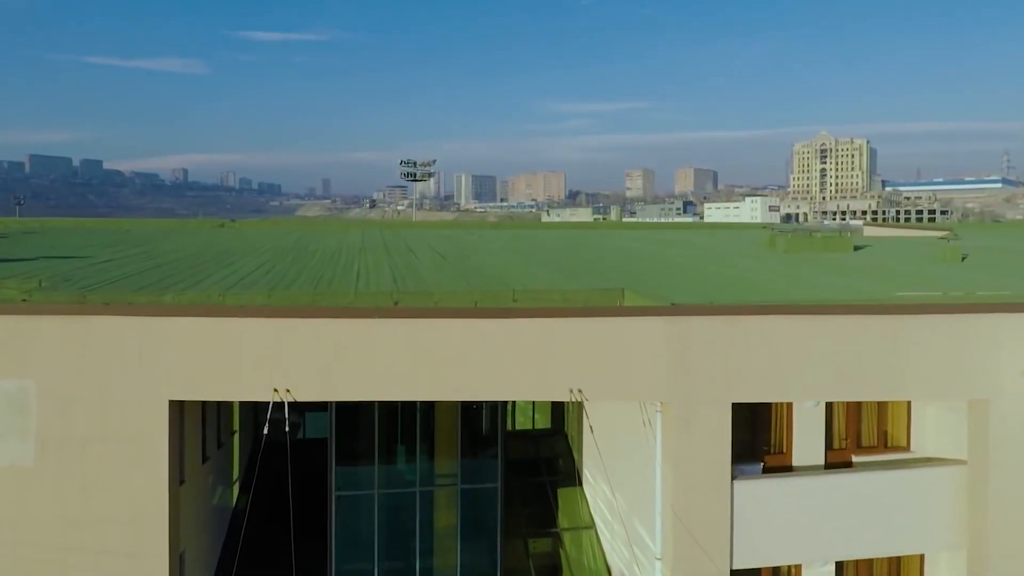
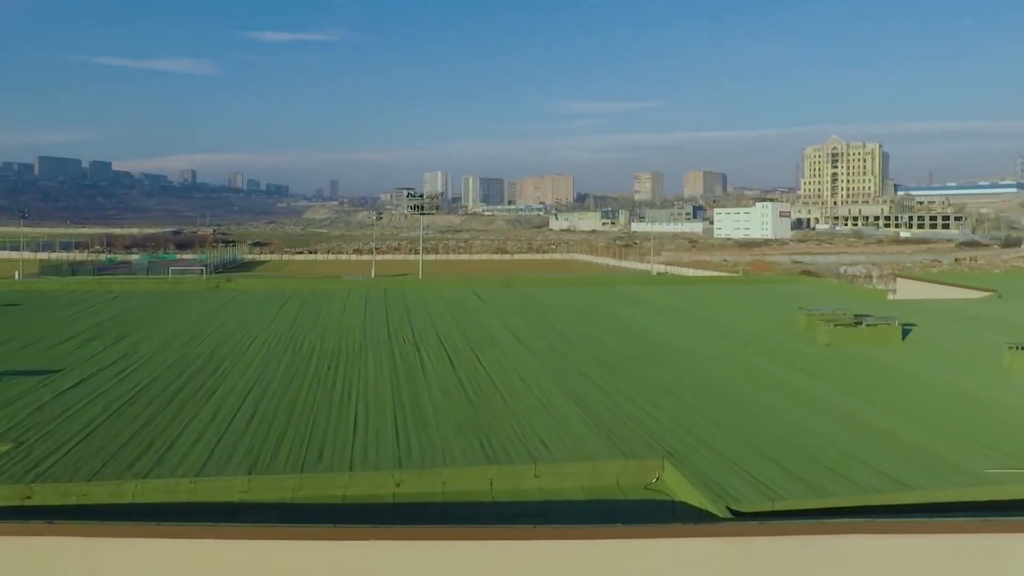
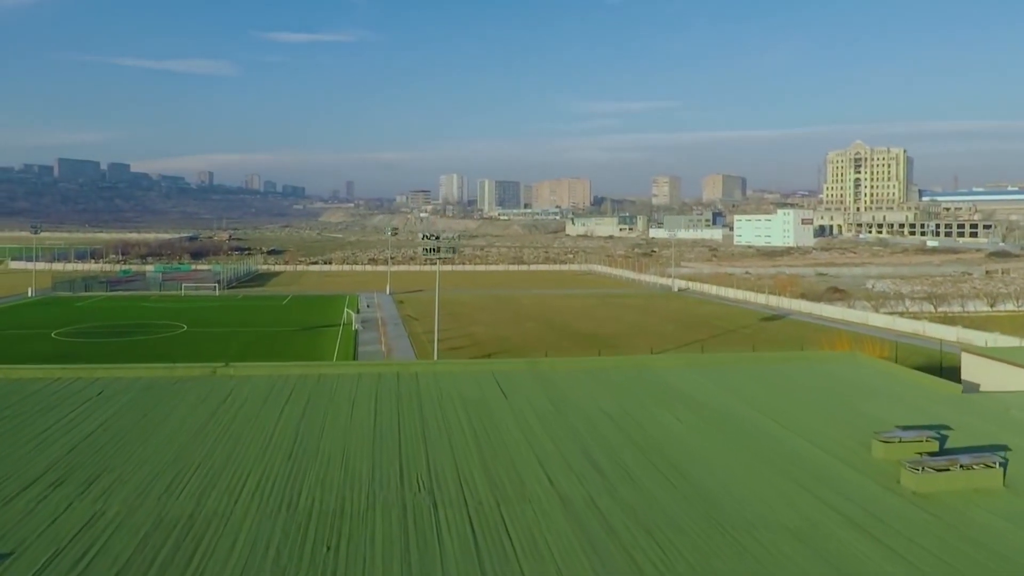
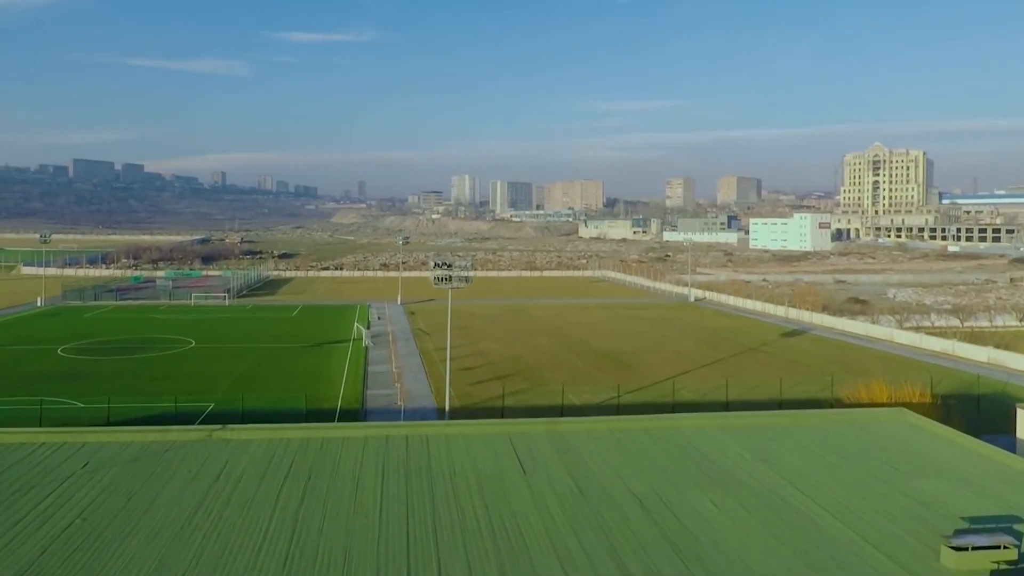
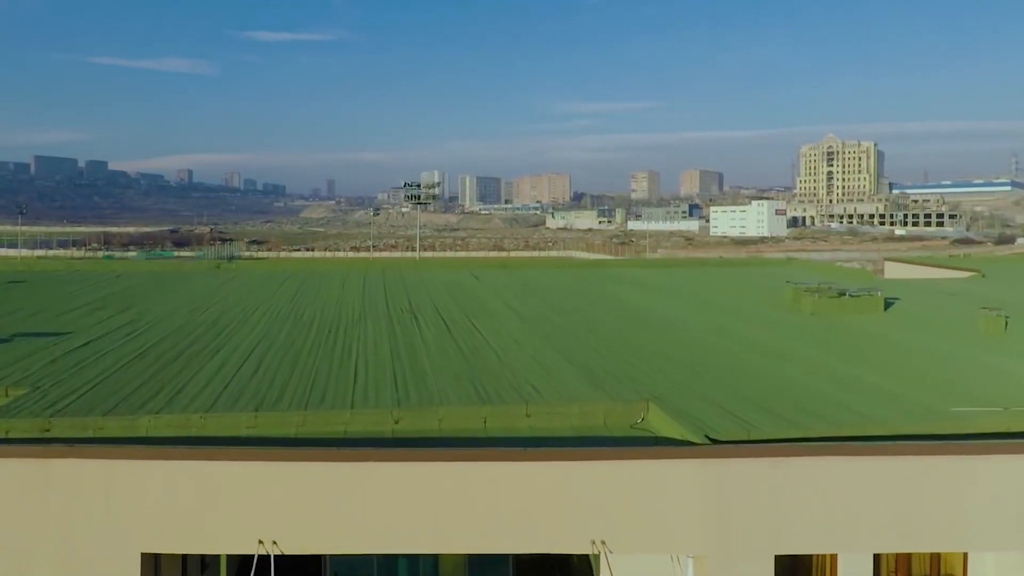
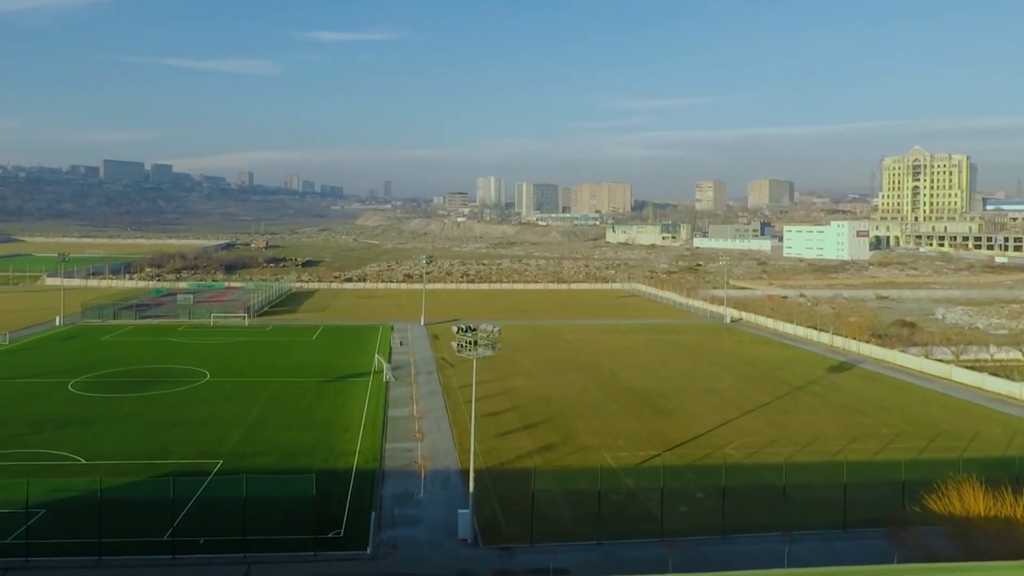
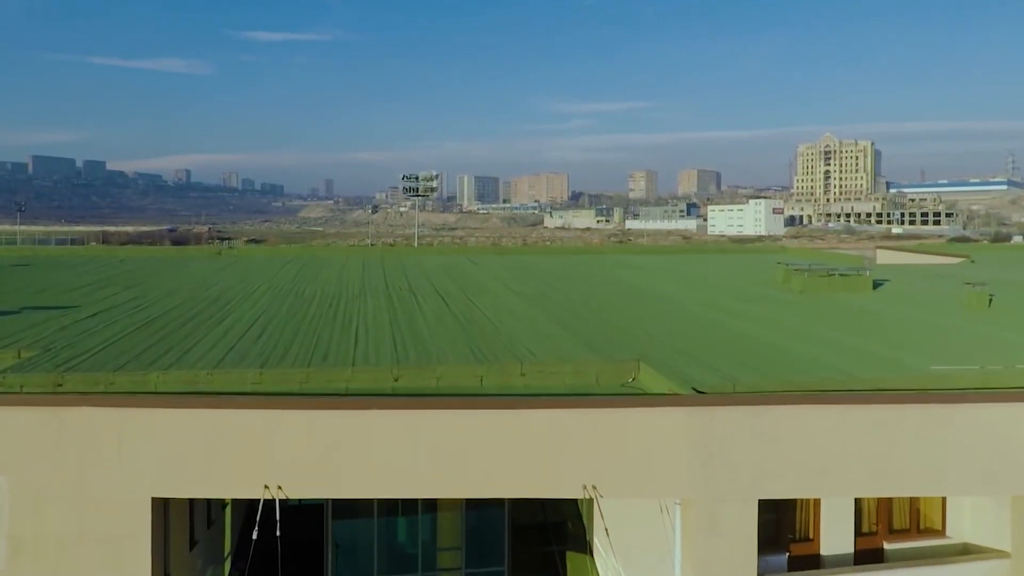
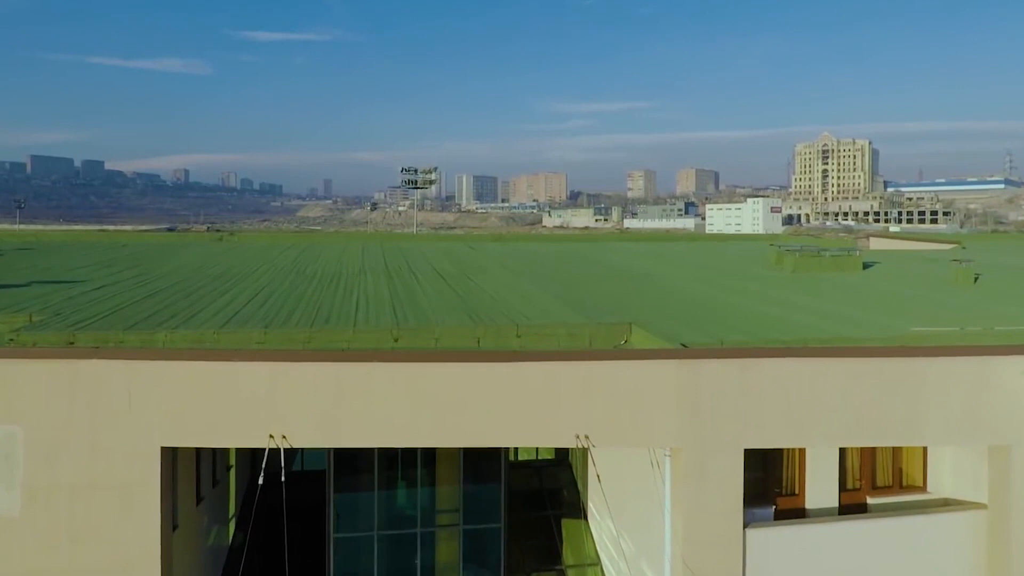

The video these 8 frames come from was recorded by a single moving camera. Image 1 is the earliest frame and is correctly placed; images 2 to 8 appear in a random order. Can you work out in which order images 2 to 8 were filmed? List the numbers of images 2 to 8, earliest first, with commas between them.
8, 7, 5, 2, 3, 4, 6
